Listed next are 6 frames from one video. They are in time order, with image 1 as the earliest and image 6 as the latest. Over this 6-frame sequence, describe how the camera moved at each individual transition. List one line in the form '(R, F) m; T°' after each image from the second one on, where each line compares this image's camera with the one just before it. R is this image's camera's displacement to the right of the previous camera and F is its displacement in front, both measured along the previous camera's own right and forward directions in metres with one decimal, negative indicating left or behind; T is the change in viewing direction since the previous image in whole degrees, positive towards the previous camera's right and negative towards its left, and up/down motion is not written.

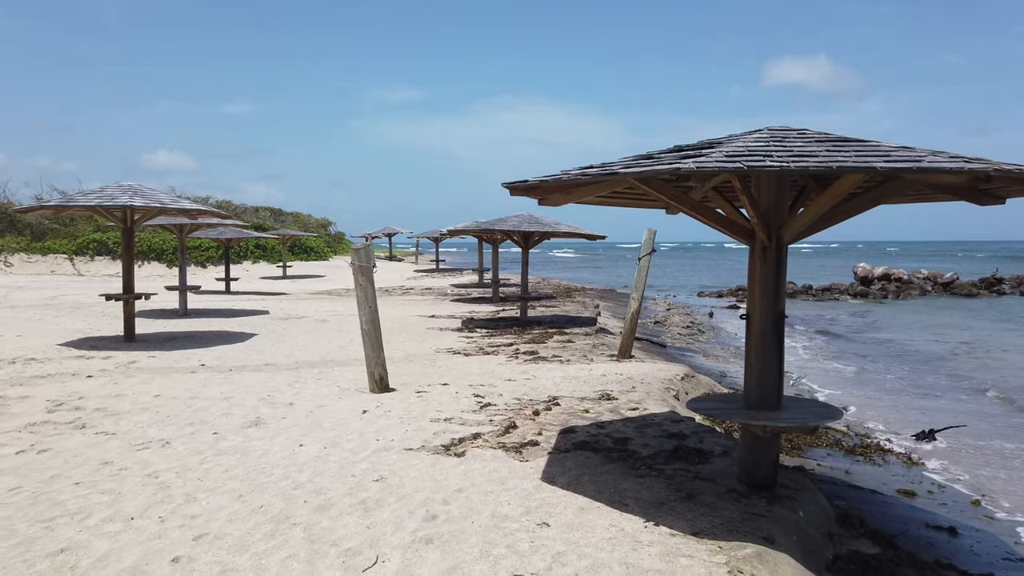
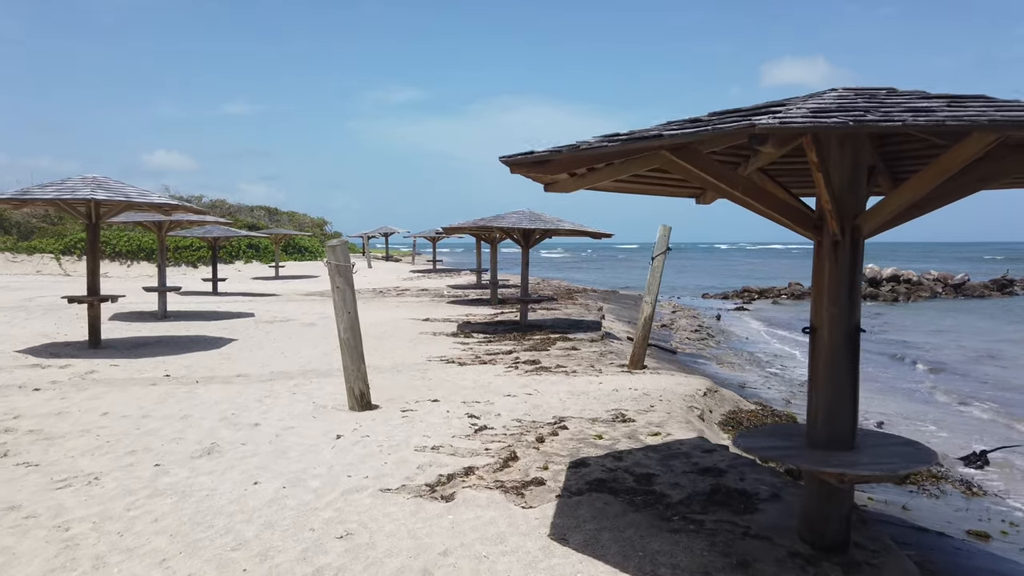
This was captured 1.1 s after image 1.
(0.0, +1.0) m; 0°
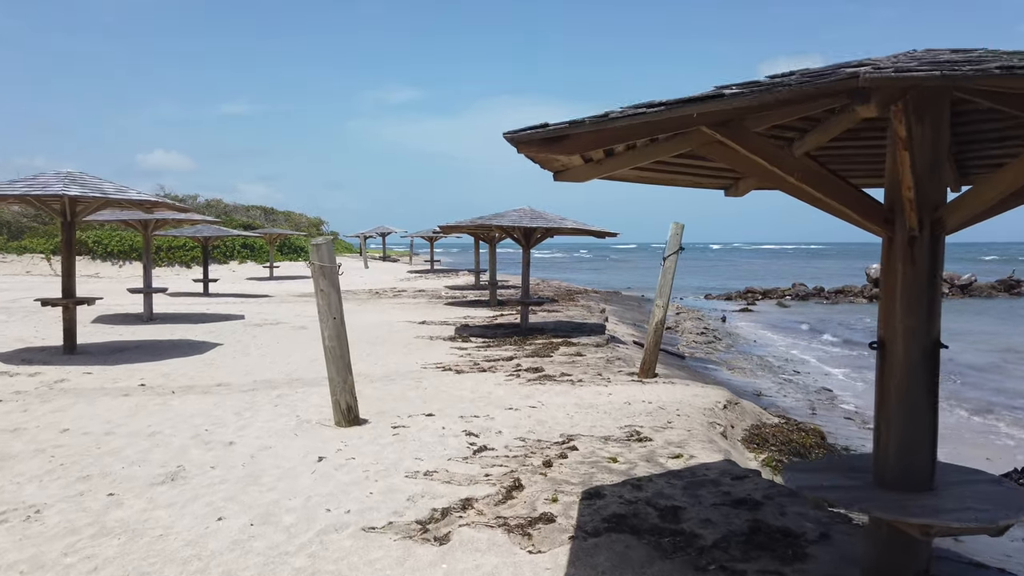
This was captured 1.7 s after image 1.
(0.0, +0.6) m; 0°
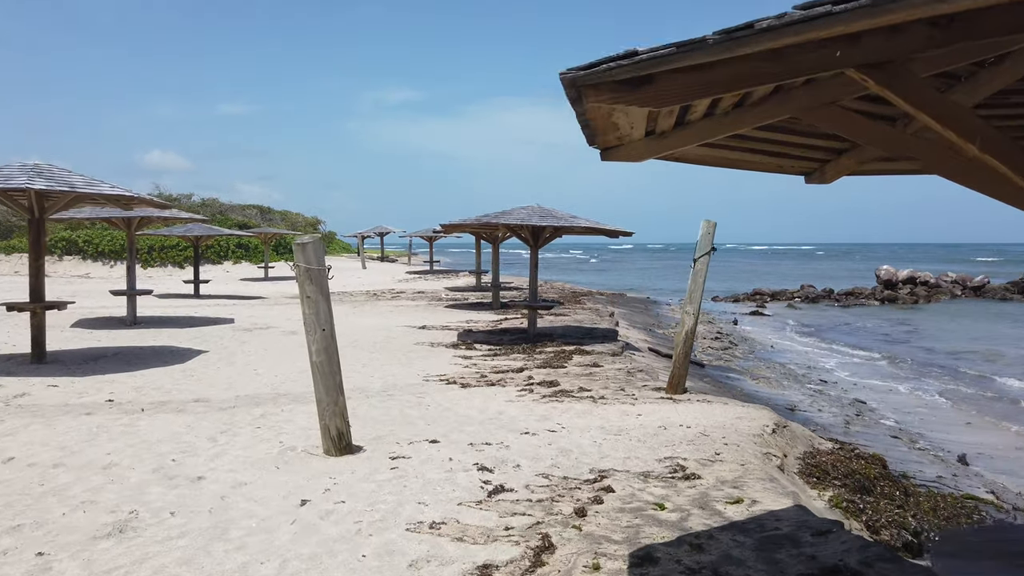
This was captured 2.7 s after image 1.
(-0.1, +0.9) m; 0°
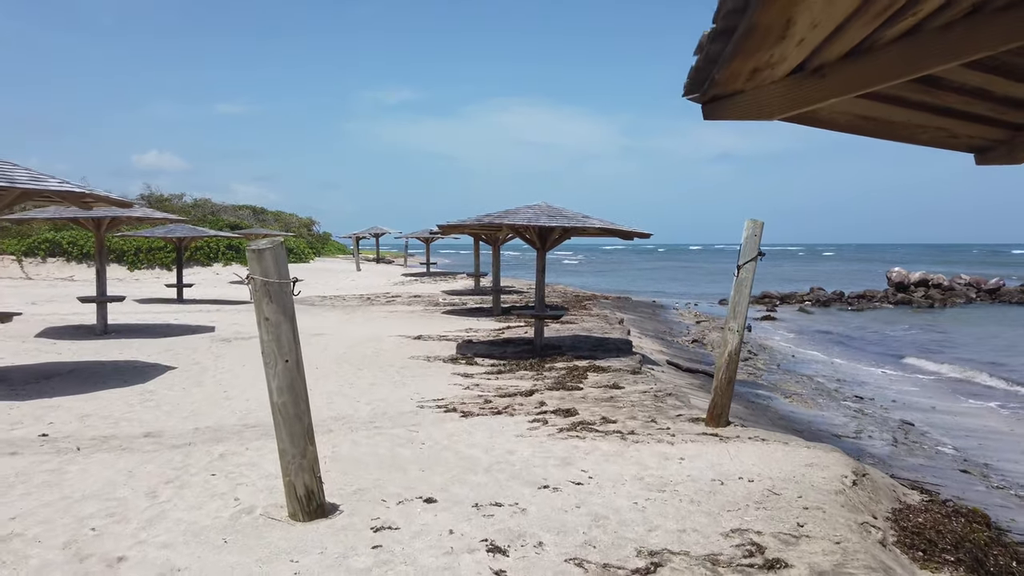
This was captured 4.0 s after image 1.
(-0.1, +1.2) m; 0°
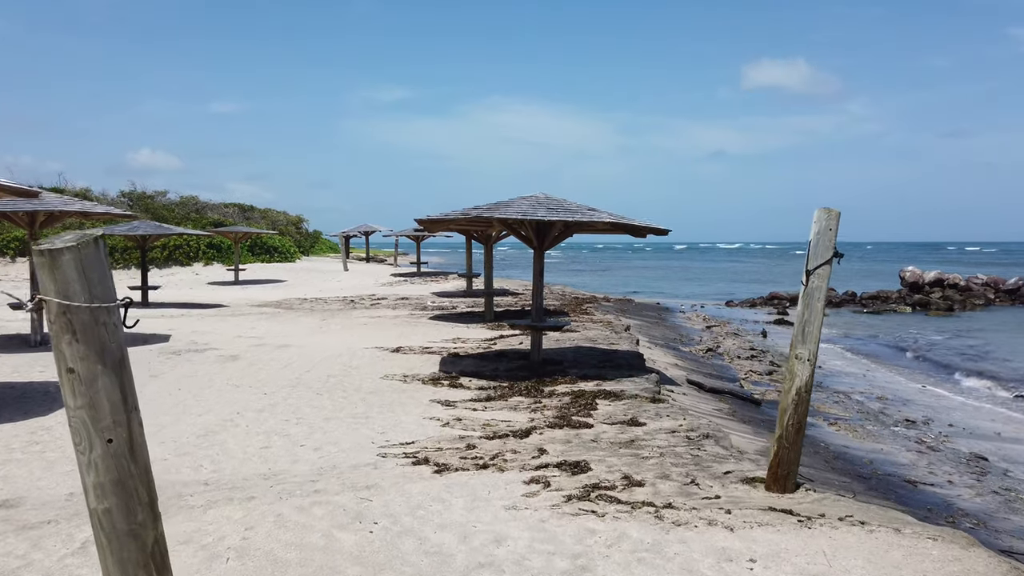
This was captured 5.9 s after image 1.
(0.0, +1.7) m; 0°
